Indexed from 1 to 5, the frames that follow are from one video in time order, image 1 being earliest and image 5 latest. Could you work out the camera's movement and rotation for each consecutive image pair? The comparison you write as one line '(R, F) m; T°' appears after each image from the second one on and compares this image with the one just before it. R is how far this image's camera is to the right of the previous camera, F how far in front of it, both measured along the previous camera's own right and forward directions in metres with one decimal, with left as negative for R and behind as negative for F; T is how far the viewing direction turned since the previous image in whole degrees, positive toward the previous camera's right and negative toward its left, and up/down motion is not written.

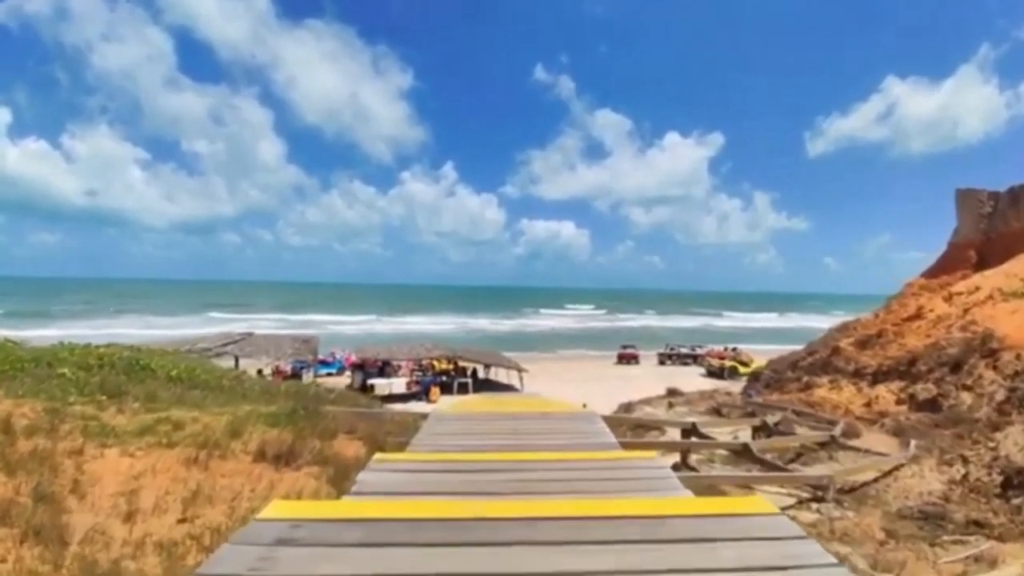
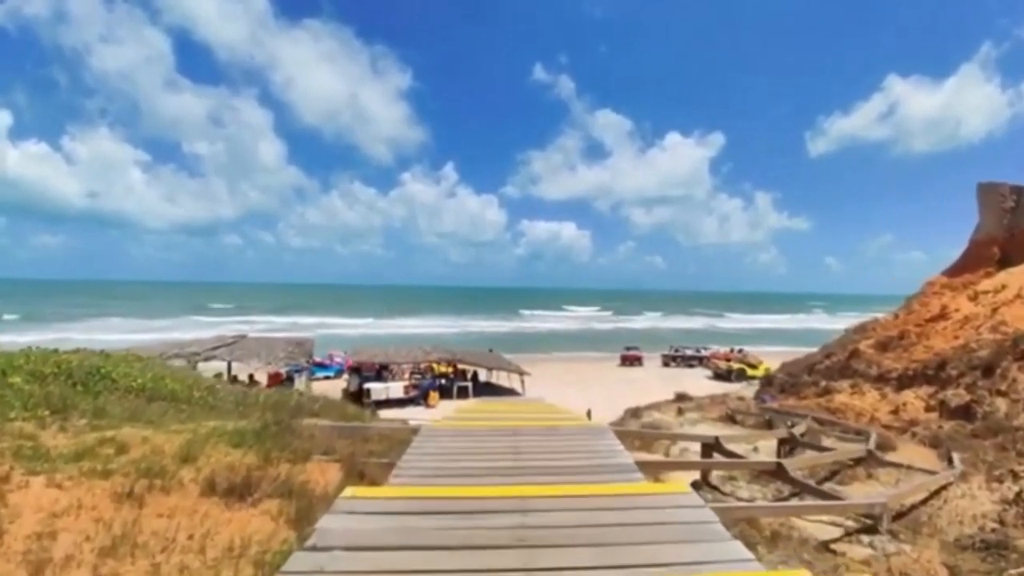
(0.0, +1.0) m; 0°
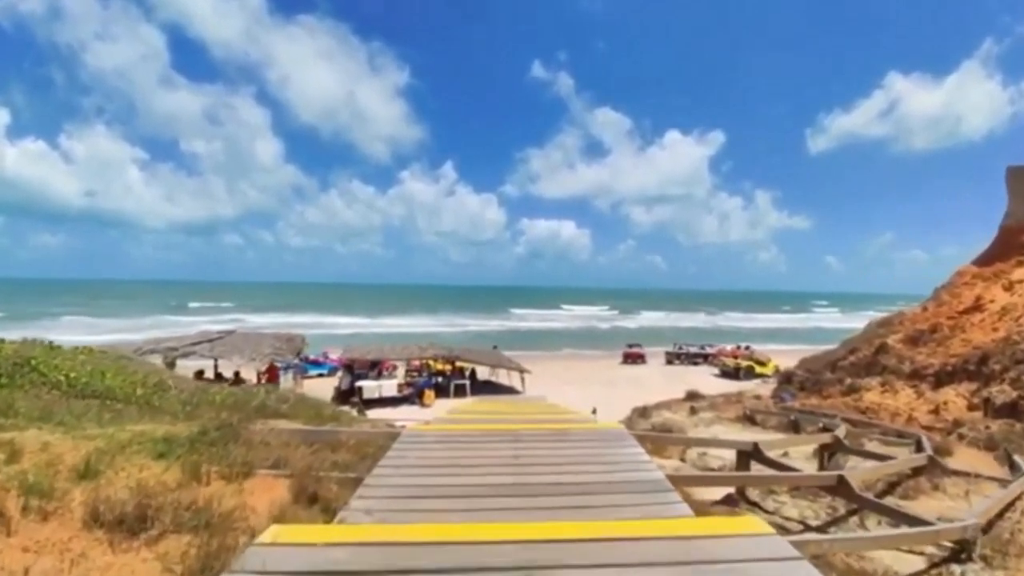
(0.0, +1.4) m; 0°
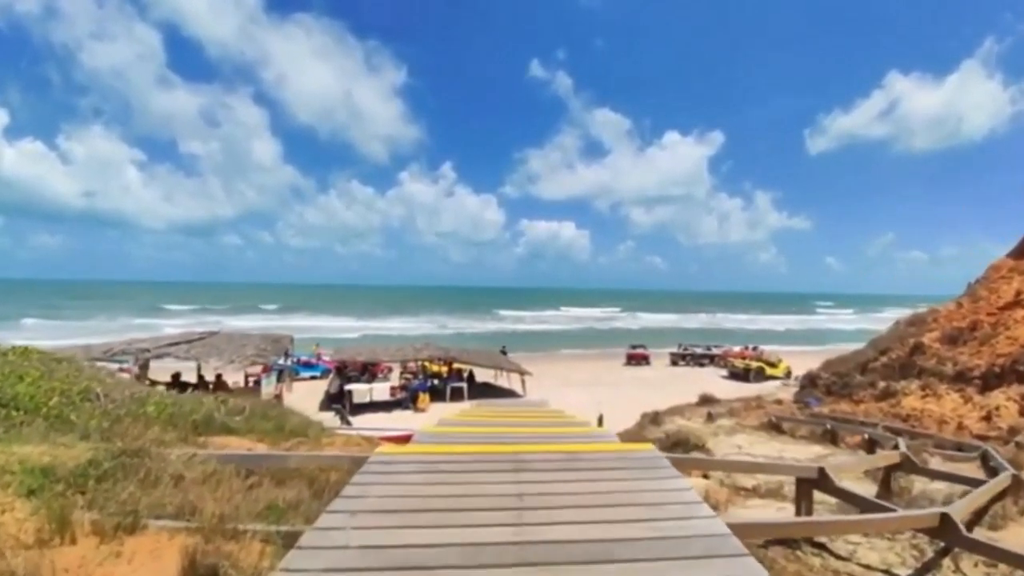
(0.0, +1.5) m; 0°
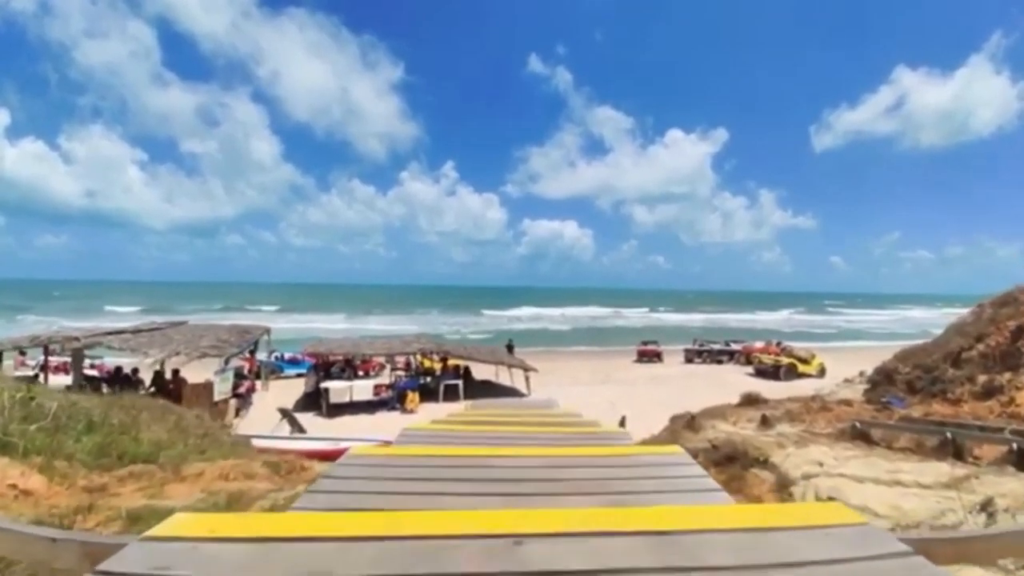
(0.0, +3.3) m; 0°
